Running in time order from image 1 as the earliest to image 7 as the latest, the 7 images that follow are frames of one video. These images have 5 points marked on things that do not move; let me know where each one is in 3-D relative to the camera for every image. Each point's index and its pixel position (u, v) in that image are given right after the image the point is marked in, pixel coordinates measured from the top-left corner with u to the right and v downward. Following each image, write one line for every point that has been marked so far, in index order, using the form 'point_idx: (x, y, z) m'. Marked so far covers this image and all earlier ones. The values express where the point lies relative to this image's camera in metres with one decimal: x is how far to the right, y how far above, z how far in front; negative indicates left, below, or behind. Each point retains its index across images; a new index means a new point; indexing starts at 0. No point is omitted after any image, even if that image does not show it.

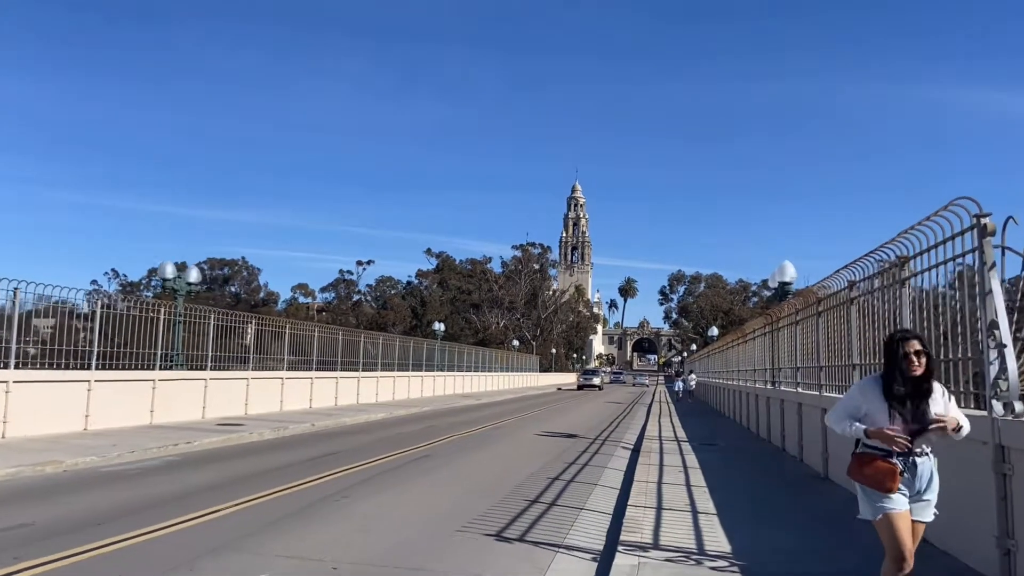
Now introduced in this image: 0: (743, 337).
0: (+5.6, -1.1, +18.4) m
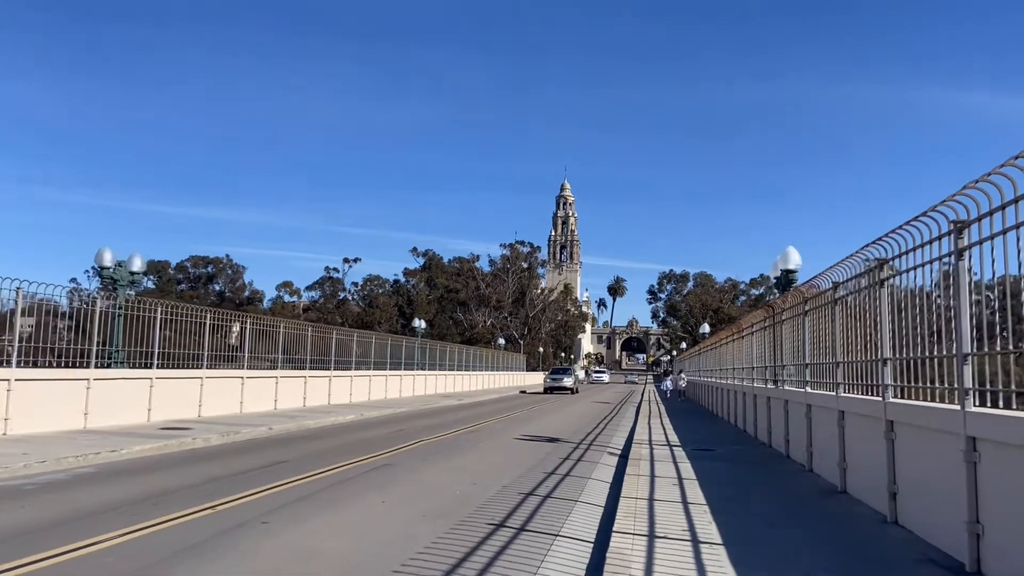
0: (+5.2, -1.0, +17.7) m
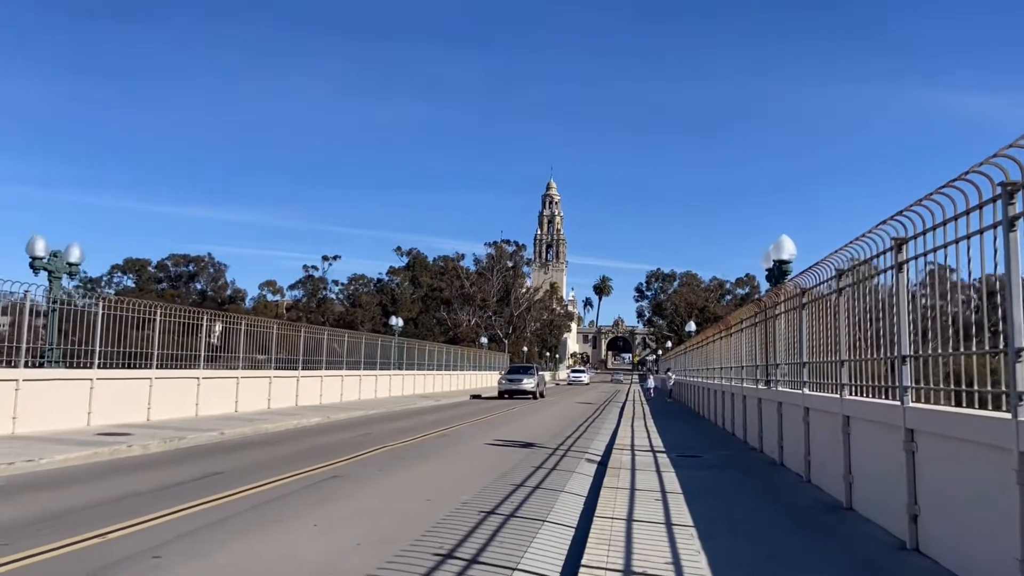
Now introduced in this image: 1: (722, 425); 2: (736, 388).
0: (+4.7, -0.9, +17.2) m
1: (+4.7, -3.2, +17.8) m
2: (+4.4, -2.0, +15.6) m
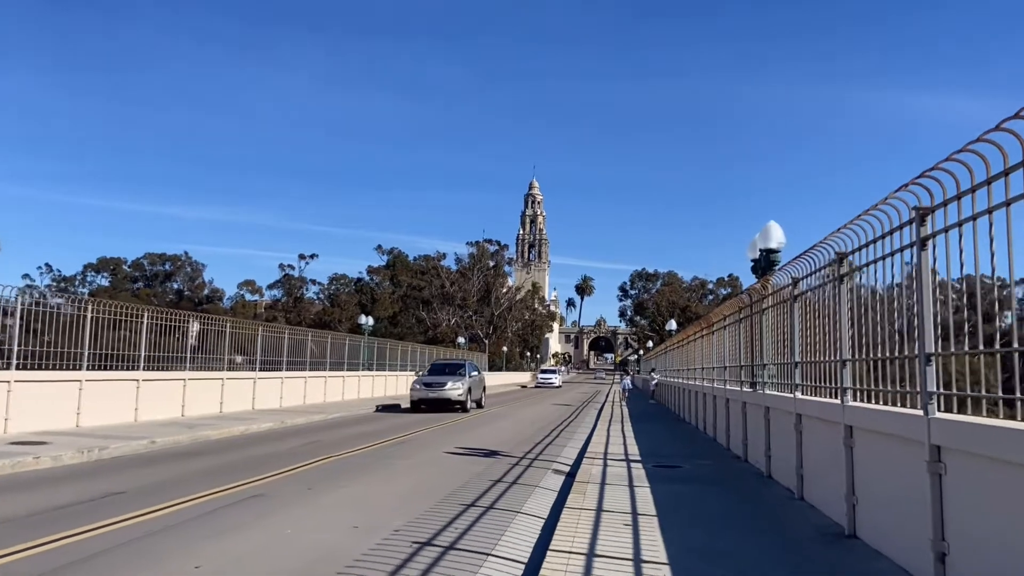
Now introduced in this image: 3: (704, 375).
0: (+4.2, -0.8, +16.6) m
1: (+4.2, -3.1, +17.2) m
2: (+3.9, -2.0, +15.0) m
3: (+4.3, -2.0, +17.6) m
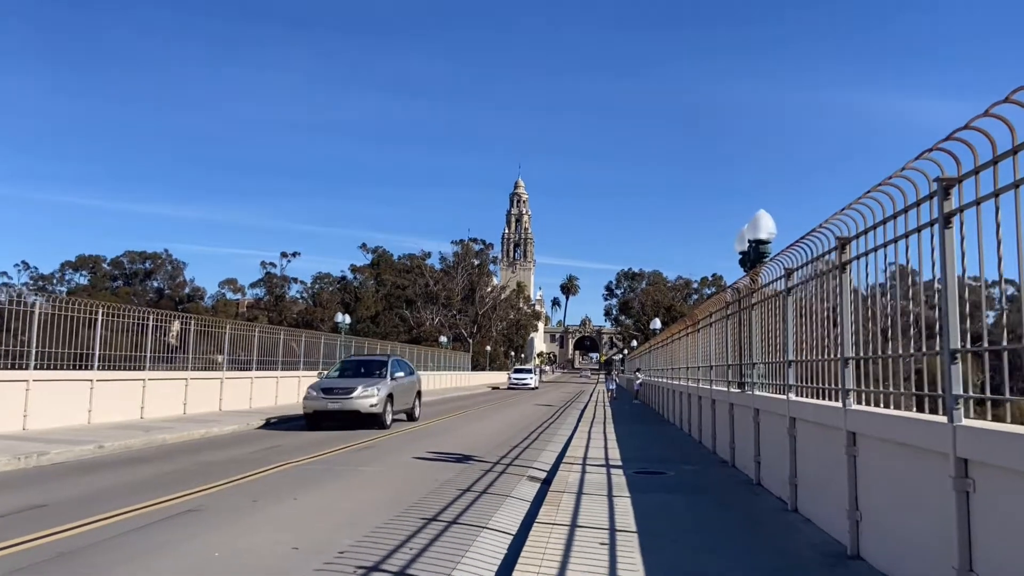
0: (+3.8, -0.8, +16.3) m
1: (+3.7, -3.1, +16.9) m
2: (+3.6, -1.9, +14.6) m
3: (+3.9, -1.9, +17.3) m
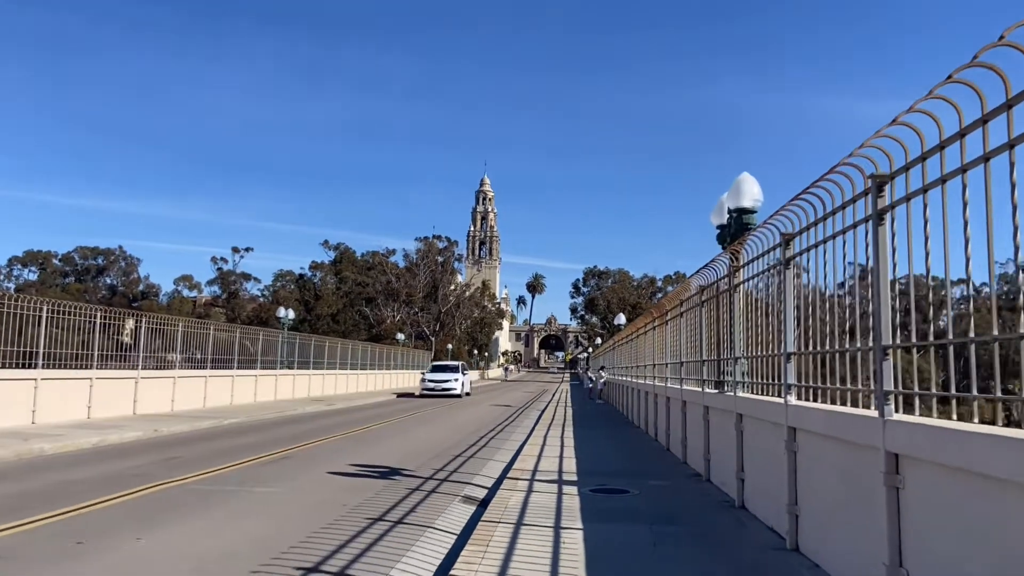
0: (+2.9, -0.7, +15.4) m
1: (+2.9, -2.9, +16.0) m
2: (+2.8, -1.8, +13.8) m
3: (+3.0, -1.8, +16.4) m
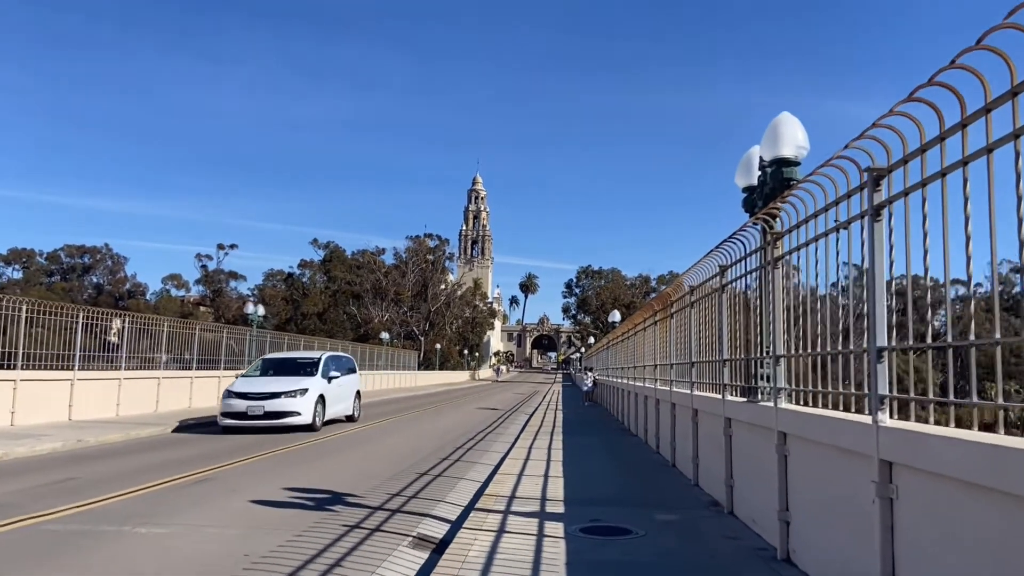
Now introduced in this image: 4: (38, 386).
0: (+2.7, -0.6, +14.3) m
1: (+2.6, -2.9, +14.9) m
2: (+2.5, -1.7, +12.7) m
3: (+2.7, -1.7, +15.4) m
4: (-12.4, -2.8, +22.0) m
